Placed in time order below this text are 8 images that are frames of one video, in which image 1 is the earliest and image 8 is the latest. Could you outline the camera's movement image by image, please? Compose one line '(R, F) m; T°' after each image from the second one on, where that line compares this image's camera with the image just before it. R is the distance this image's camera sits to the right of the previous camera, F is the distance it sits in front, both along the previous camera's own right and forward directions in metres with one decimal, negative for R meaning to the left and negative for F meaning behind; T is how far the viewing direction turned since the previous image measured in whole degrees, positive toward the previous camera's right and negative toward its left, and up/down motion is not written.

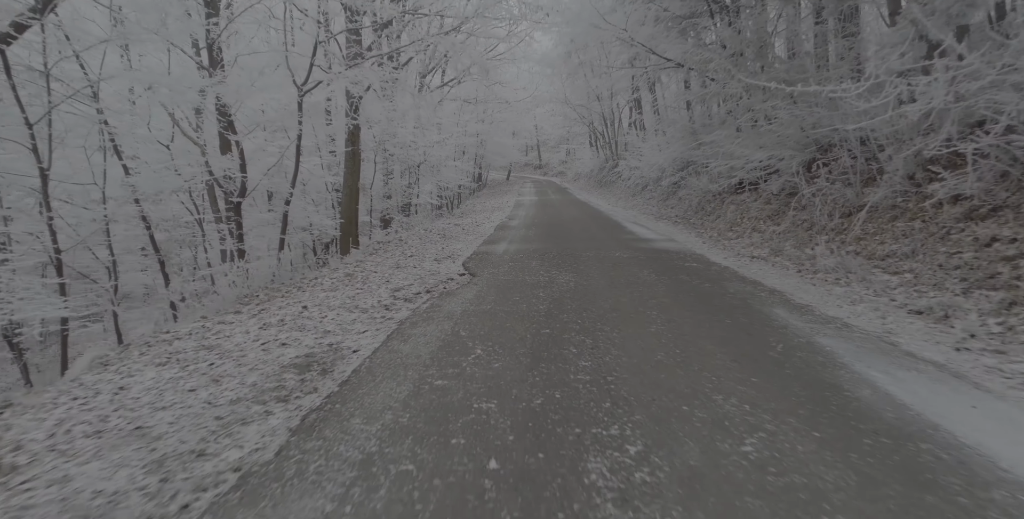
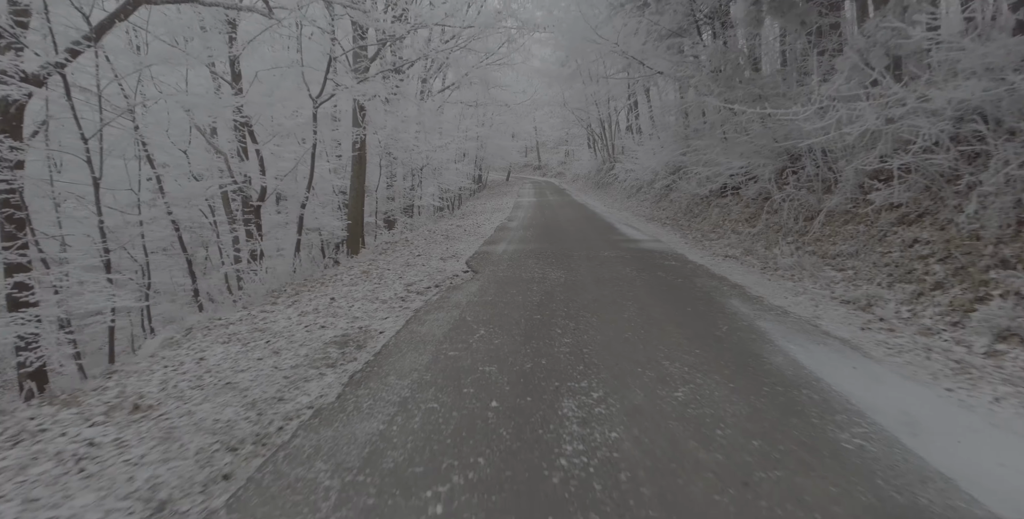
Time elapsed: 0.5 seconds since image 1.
(0.0, -1.0) m; 0°
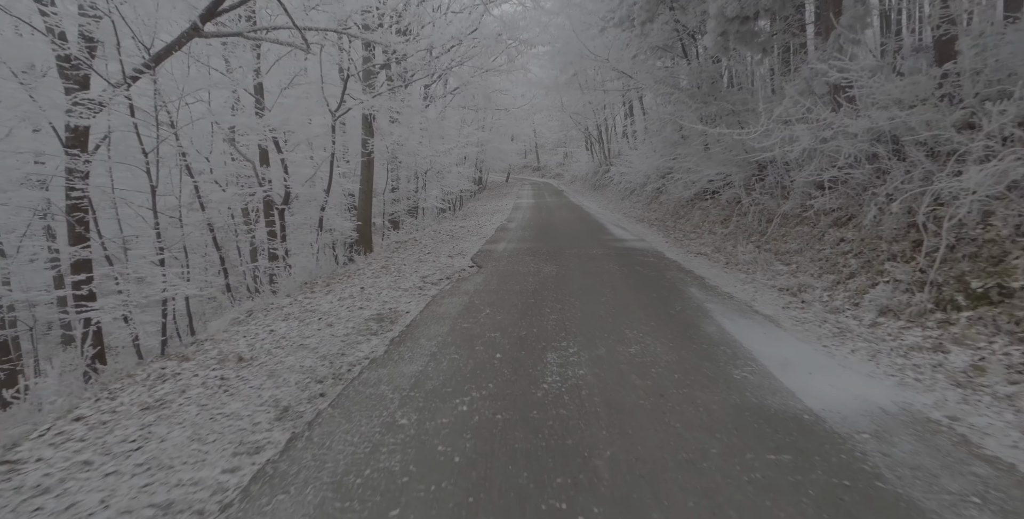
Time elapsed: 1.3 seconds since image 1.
(0.0, -1.4) m; 0°
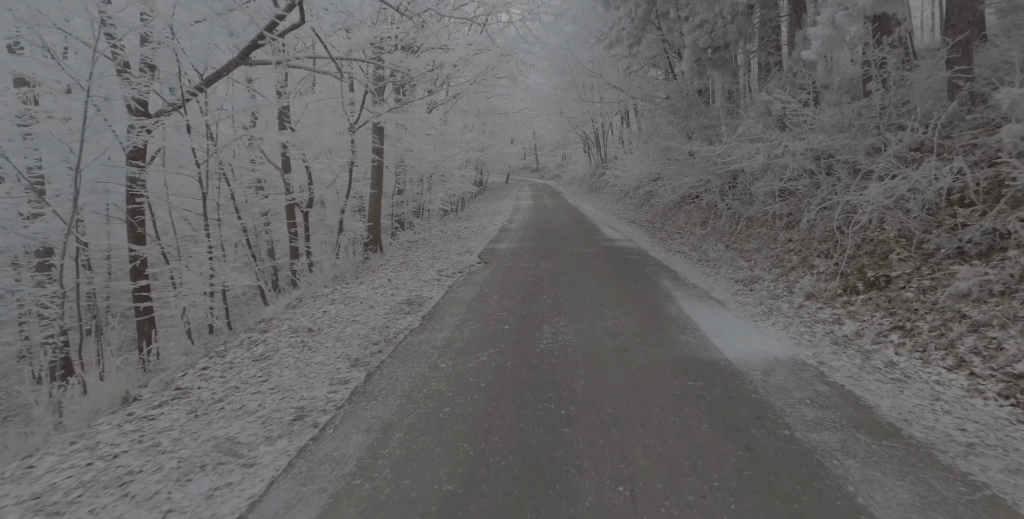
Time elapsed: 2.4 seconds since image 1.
(-0.1, -1.5) m; 0°
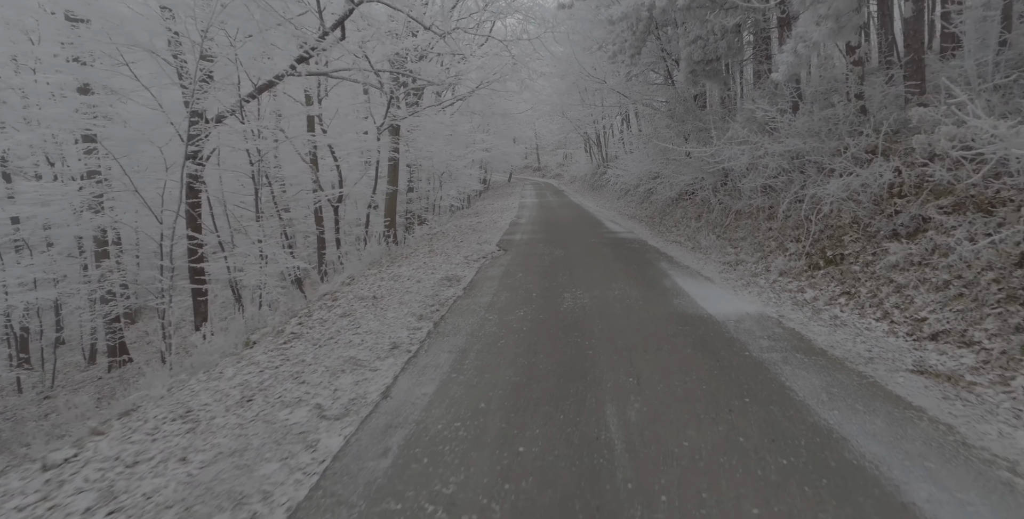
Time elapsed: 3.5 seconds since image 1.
(-0.4, -1.5) m; 0°
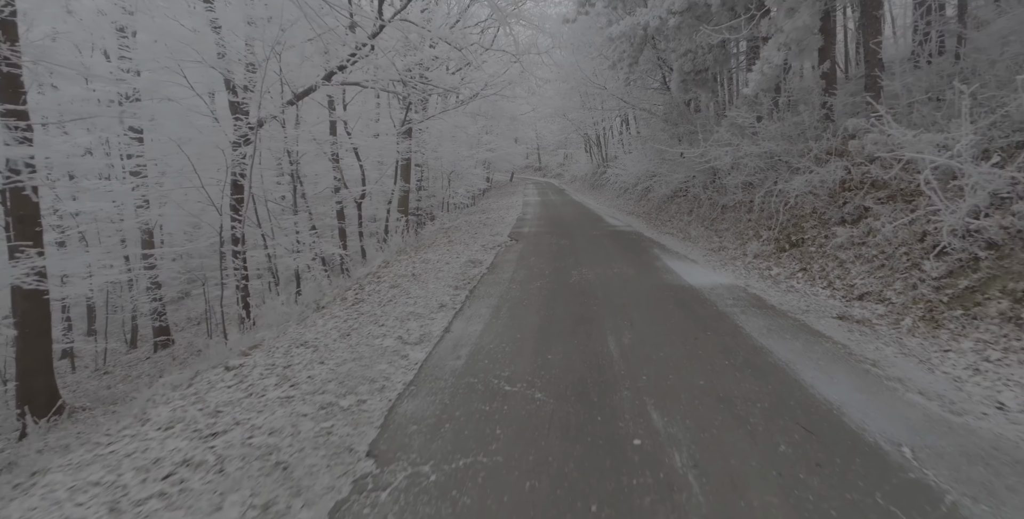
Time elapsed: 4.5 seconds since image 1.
(-0.3, -1.6) m; 0°
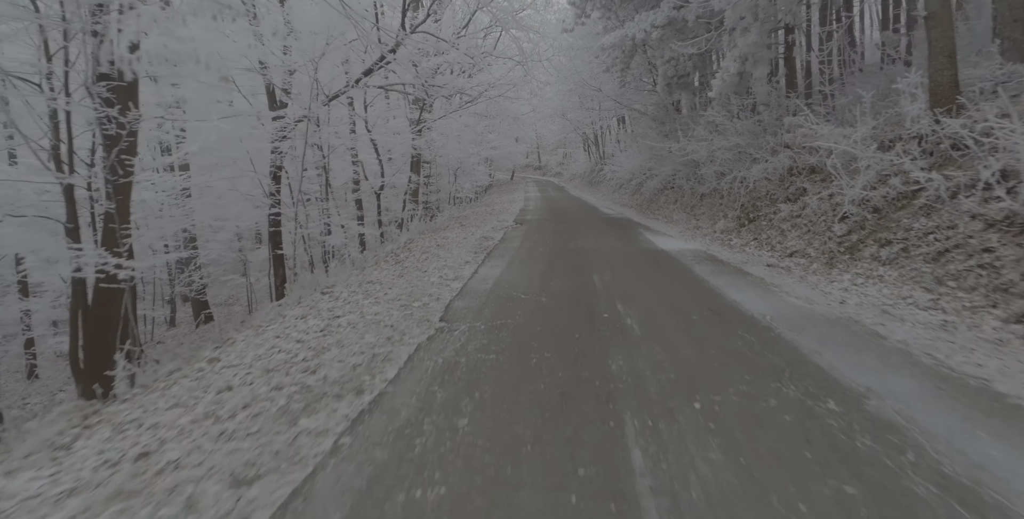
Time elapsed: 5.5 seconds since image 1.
(-0.2, -2.0) m; 0°
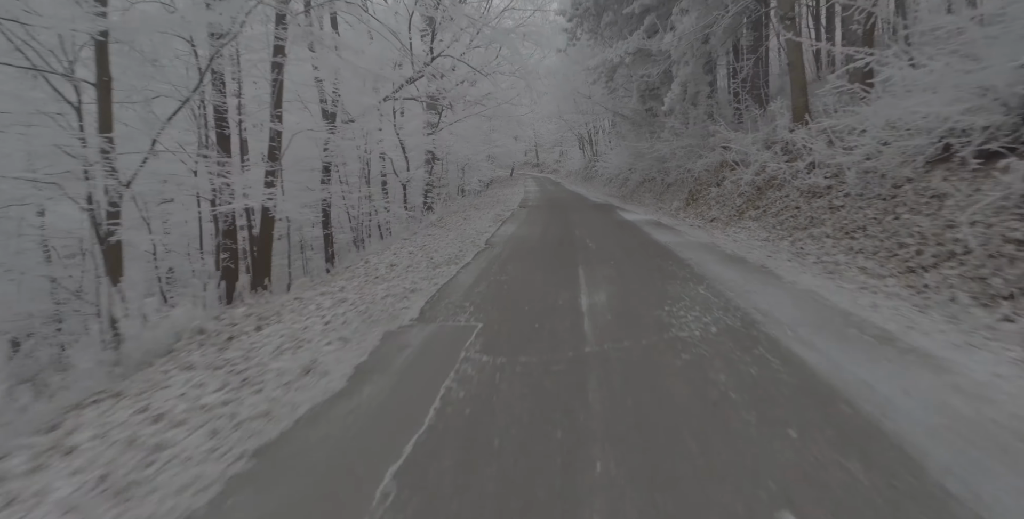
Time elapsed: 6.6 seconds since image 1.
(-0.3, -4.0) m; 0°
